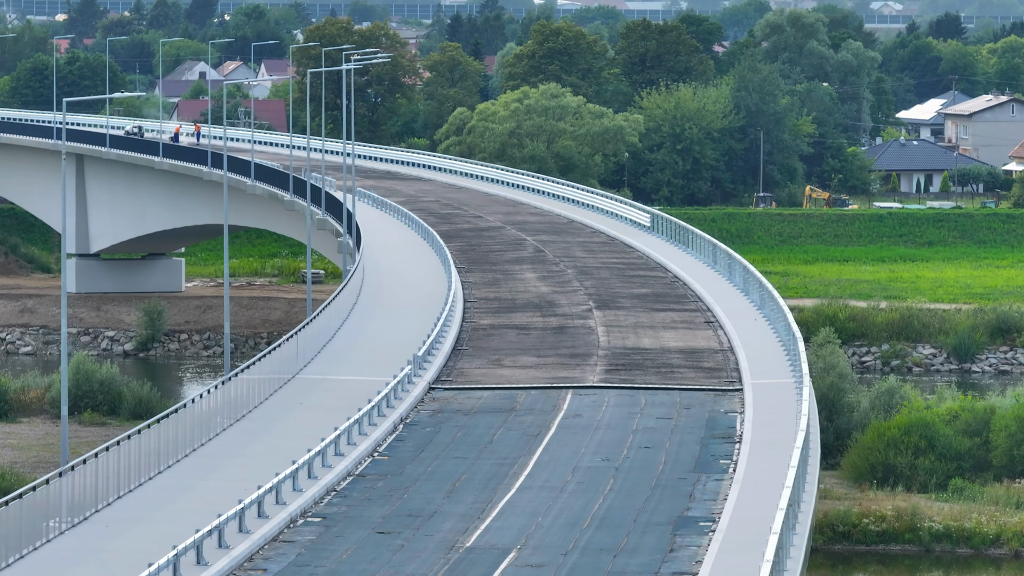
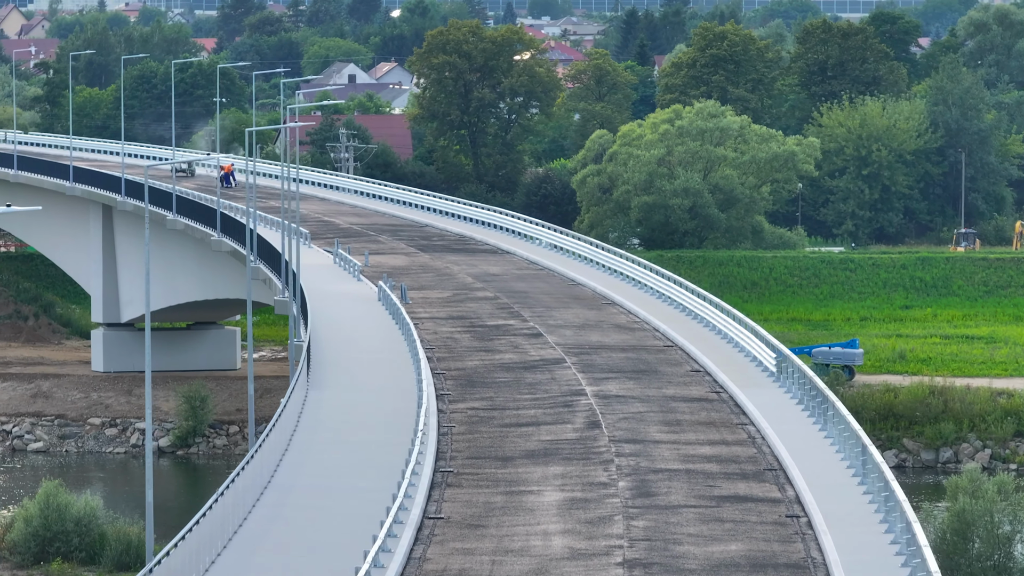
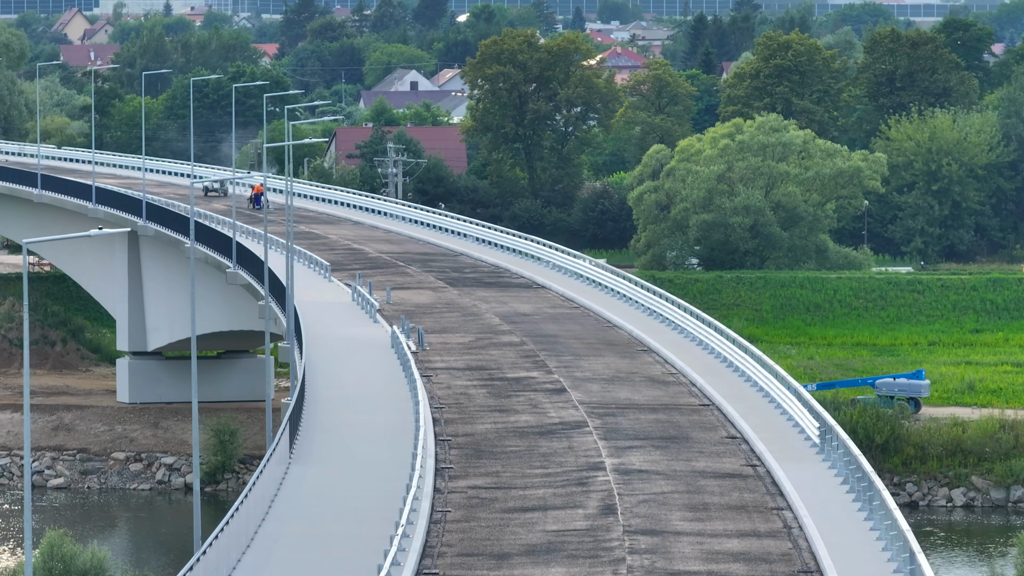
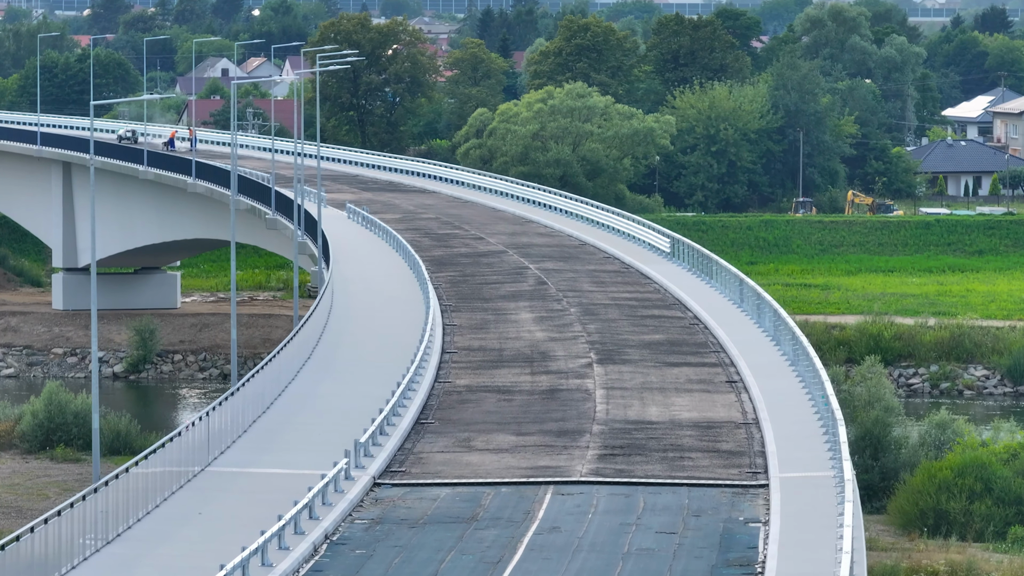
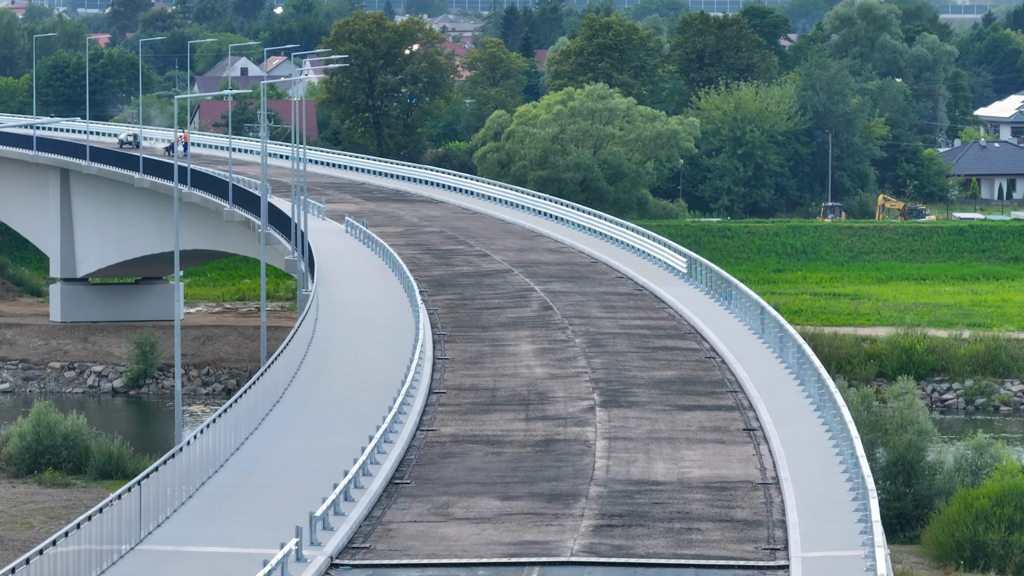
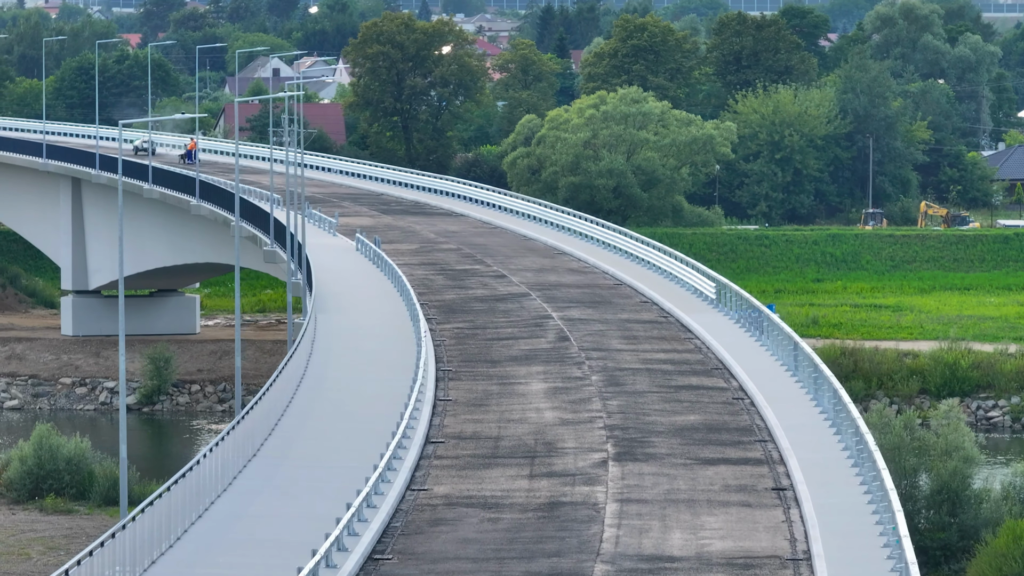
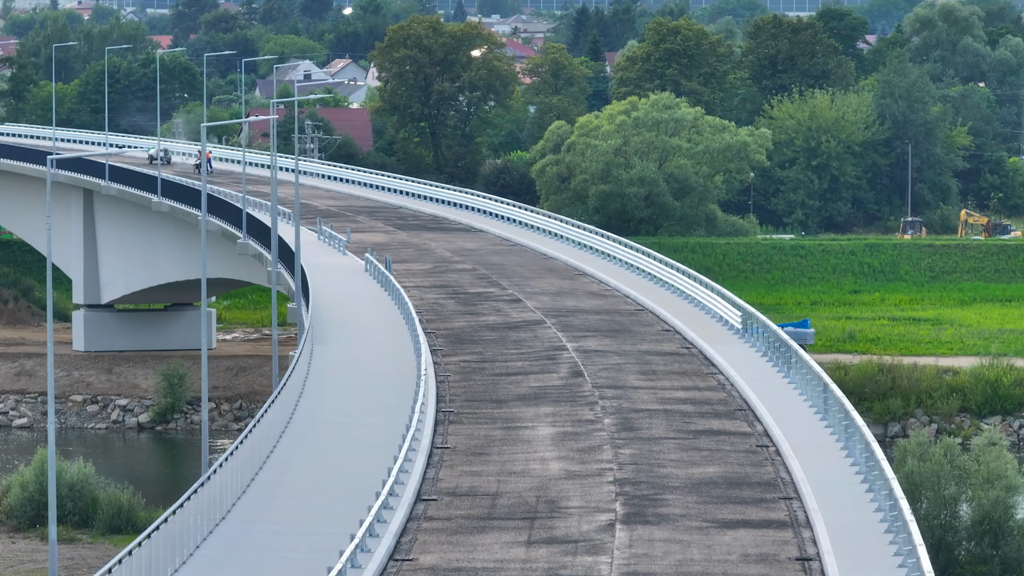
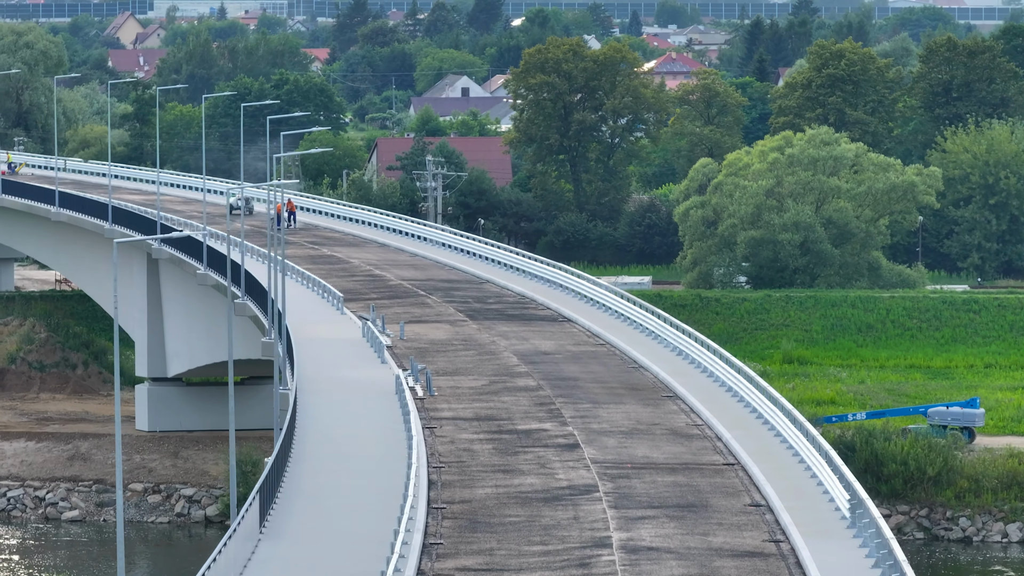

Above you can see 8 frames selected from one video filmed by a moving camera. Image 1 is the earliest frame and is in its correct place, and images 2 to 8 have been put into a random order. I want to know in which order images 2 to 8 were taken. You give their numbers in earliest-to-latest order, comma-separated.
4, 5, 6, 7, 2, 3, 8
